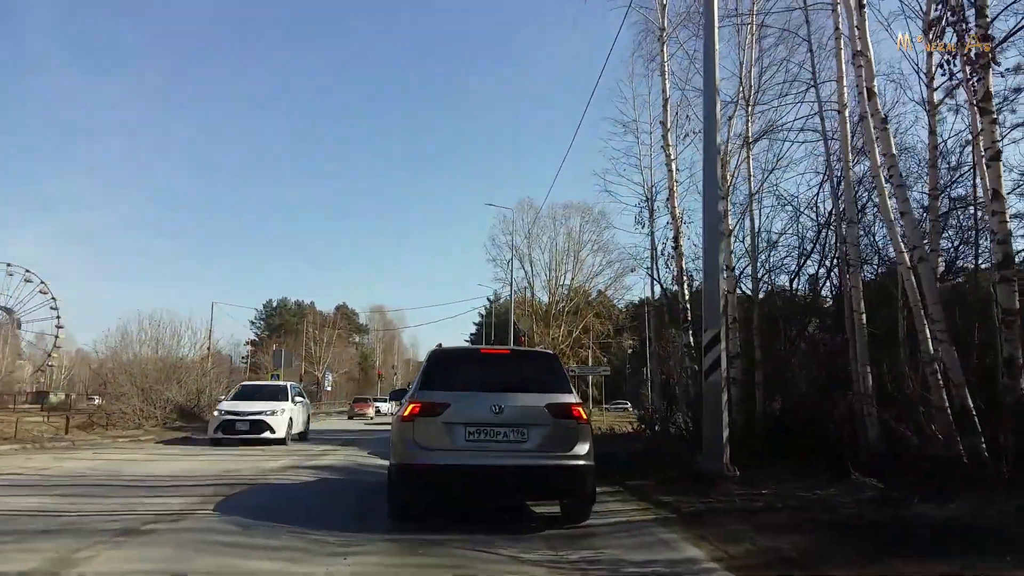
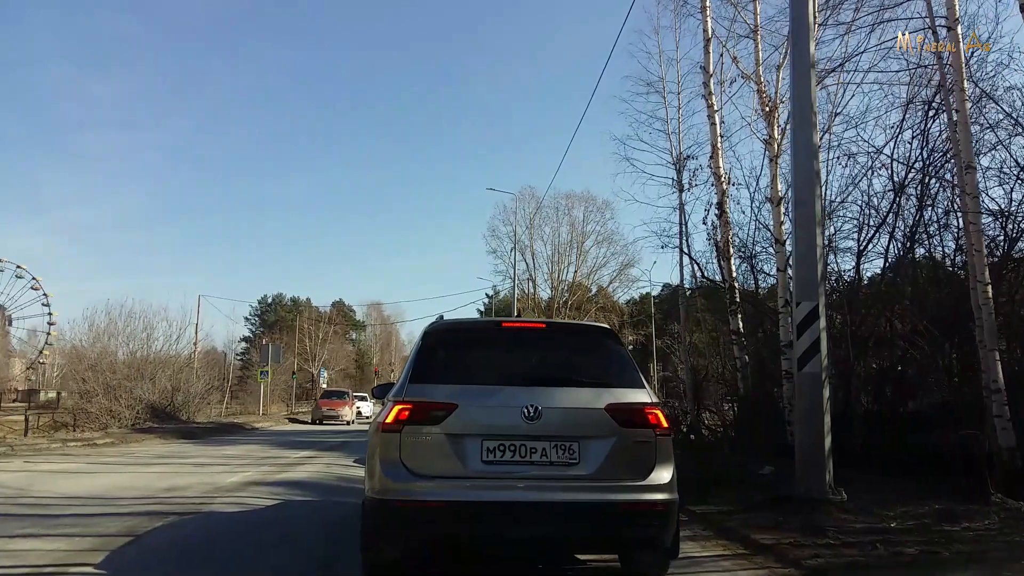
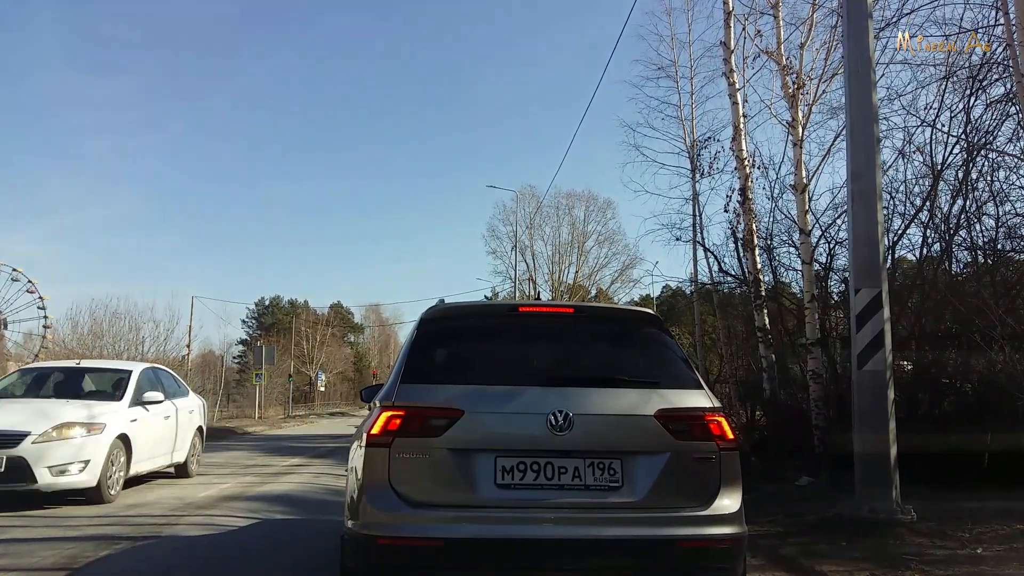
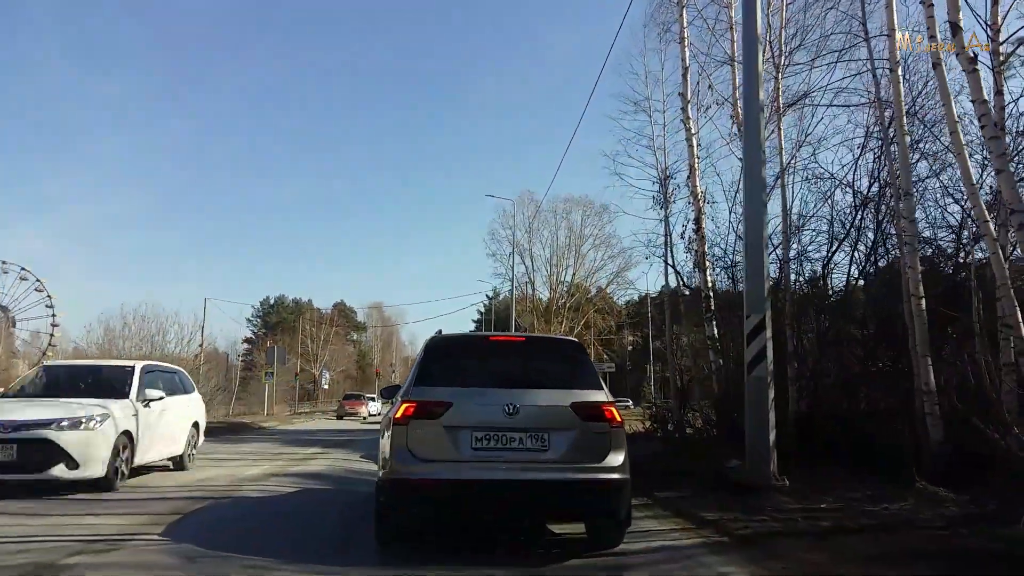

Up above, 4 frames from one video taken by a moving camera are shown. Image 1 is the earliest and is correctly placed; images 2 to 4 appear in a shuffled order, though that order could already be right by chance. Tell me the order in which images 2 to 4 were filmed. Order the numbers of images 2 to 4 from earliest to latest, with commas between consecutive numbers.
4, 2, 3
